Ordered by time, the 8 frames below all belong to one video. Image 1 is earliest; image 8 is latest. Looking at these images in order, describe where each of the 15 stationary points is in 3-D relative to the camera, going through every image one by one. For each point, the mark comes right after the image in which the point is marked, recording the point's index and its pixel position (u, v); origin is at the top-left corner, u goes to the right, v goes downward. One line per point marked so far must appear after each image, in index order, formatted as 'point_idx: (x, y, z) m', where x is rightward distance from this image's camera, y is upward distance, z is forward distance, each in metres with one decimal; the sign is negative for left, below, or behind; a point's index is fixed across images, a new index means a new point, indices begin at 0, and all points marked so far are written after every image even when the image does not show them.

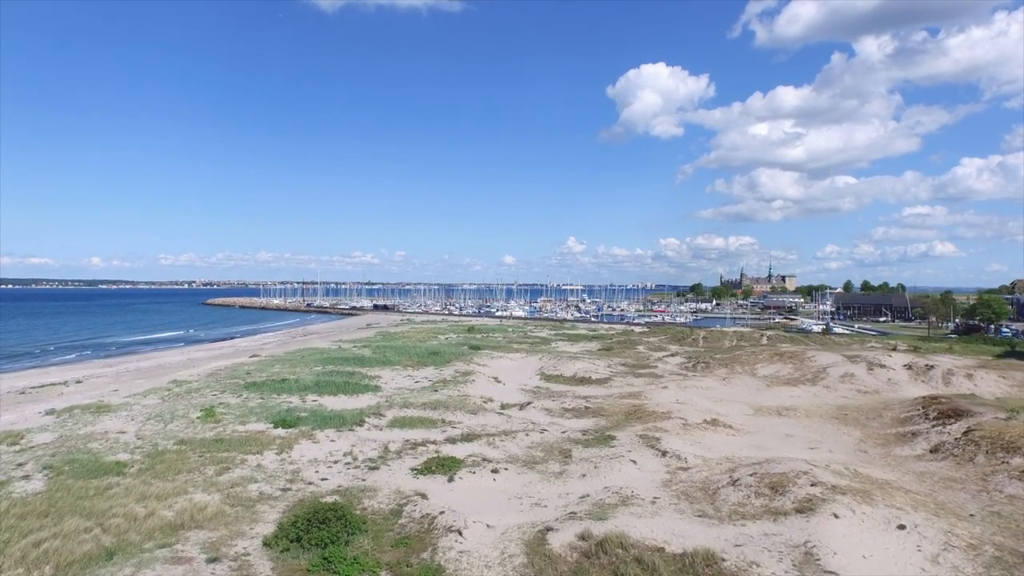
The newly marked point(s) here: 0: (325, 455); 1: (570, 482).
0: (-5.5, -4.9, +17.8) m
1: (+1.5, -5.0, +15.9) m
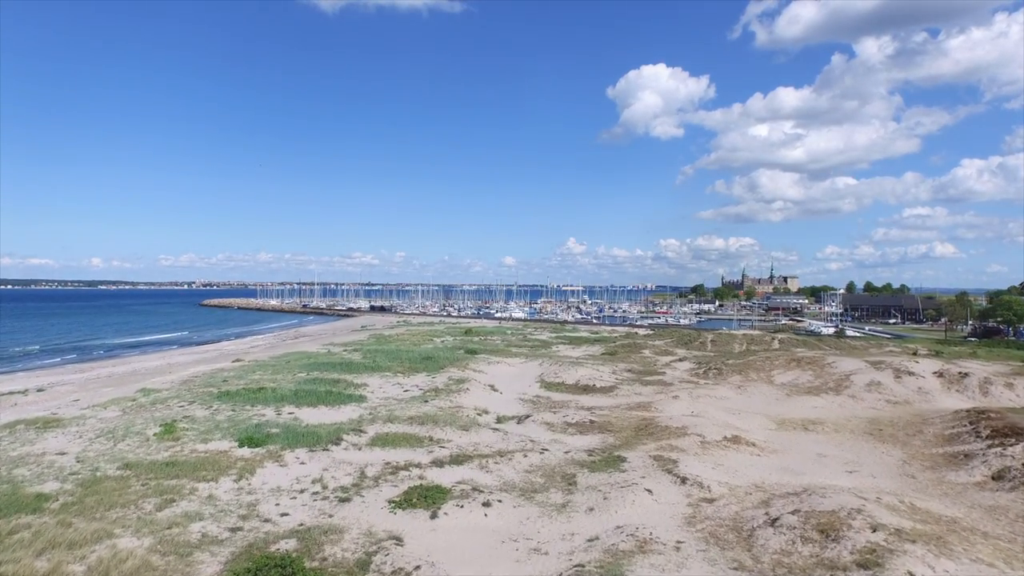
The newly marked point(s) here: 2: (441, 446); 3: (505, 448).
0: (-5.6, -4.9, +15.4) m
1: (+1.4, -5.1, +13.4) m
2: (-2.2, -4.9, +18.7) m
3: (-0.2, -4.9, +18.7) m
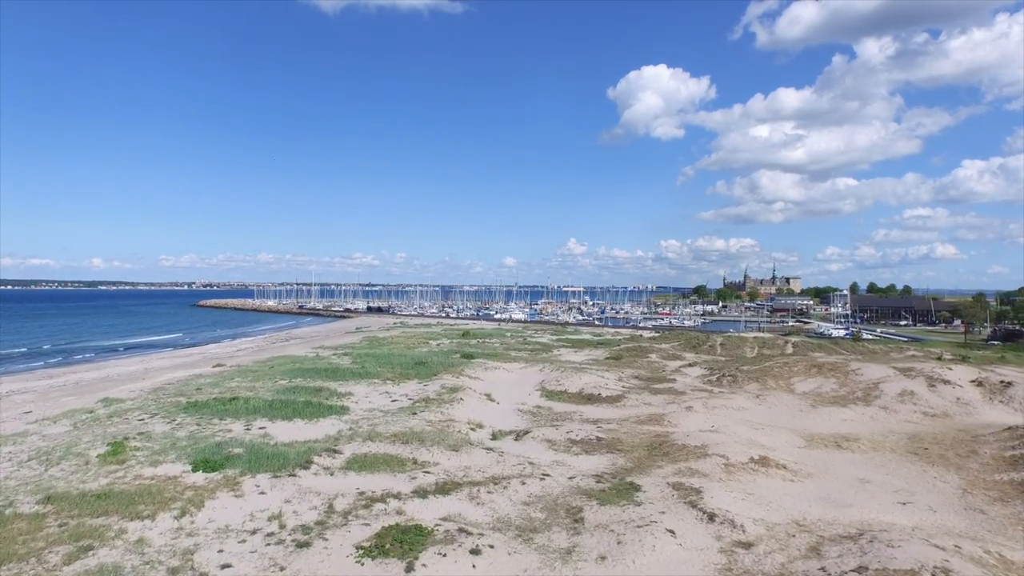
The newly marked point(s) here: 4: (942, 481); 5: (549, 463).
0: (-5.7, -4.9, +12.9) m
1: (+1.3, -5.1, +10.9) m
2: (-2.3, -4.9, +16.2) m
3: (-0.3, -4.9, +16.2) m
4: (+11.3, -5.1, +16.1) m
5: (+1.0, -5.0, +17.4) m
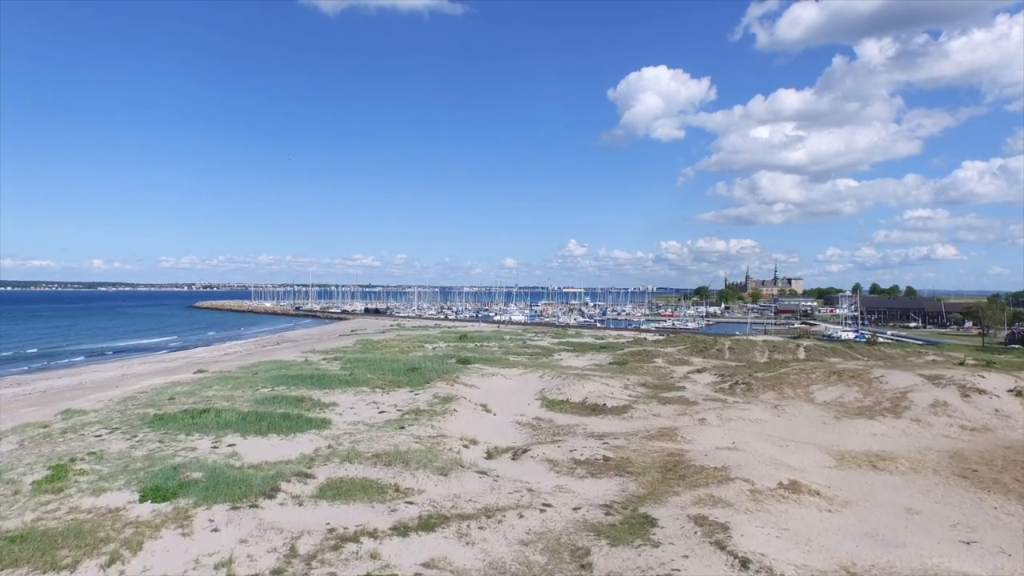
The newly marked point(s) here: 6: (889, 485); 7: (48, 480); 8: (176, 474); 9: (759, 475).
0: (-5.8, -4.9, +10.8) m
1: (+1.2, -5.1, +8.8) m
2: (-2.4, -4.9, +14.1) m
3: (-0.4, -4.9, +14.0) m
4: (+11.2, -5.1, +13.9) m
5: (+1.0, -5.0, +15.3) m
6: (+10.1, -5.3, +16.3) m
7: (-11.1, -4.7, +14.6) m
8: (-8.4, -4.7, +15.4) m
9: (+6.6, -5.0, +16.3) m
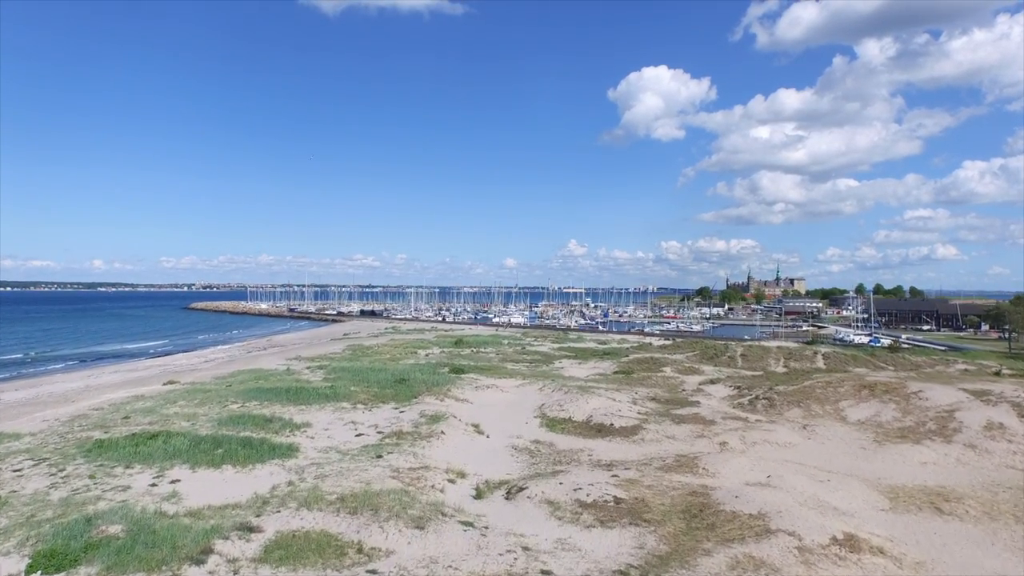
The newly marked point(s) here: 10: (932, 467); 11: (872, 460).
0: (-6.0, -5.2, +7.8) m
1: (+1.0, -5.3, +5.9) m
2: (-2.5, -5.1, +11.1) m
3: (-0.6, -5.2, +11.1) m
4: (+11.0, -5.3, +11.0) m
5: (+0.8, -5.3, +12.3) m
6: (+9.9, -5.5, +13.4) m
7: (-11.3, -4.9, +11.7) m
8: (-8.6, -4.9, +12.4) m
9: (+6.4, -5.2, +13.4) m
10: (+12.6, -5.4, +18.3) m
11: (+11.4, -5.5, +19.4) m
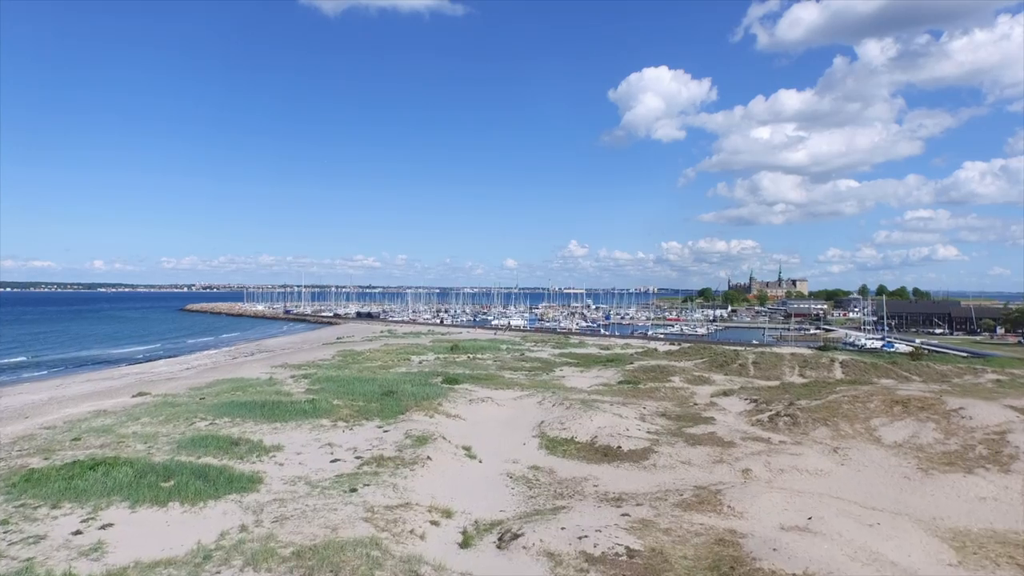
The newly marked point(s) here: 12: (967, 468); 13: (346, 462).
0: (-6.1, -5.4, +5.3) m
1: (+0.8, -5.5, +3.3) m
2: (-2.7, -5.3, +8.6) m
3: (-0.8, -5.4, +8.6) m
4: (+10.9, -5.6, +8.5) m
5: (+0.6, -5.5, +9.8) m
6: (+9.8, -5.7, +10.9) m
7: (-11.5, -5.1, +9.2) m
8: (-8.8, -5.1, +9.9) m
9: (+6.3, -5.4, +10.9) m
10: (+12.5, -5.7, +15.8) m
11: (+11.3, -5.7, +16.9) m
12: (+13.6, -5.4, +18.3) m
13: (-5.3, -5.5, +19.4) m
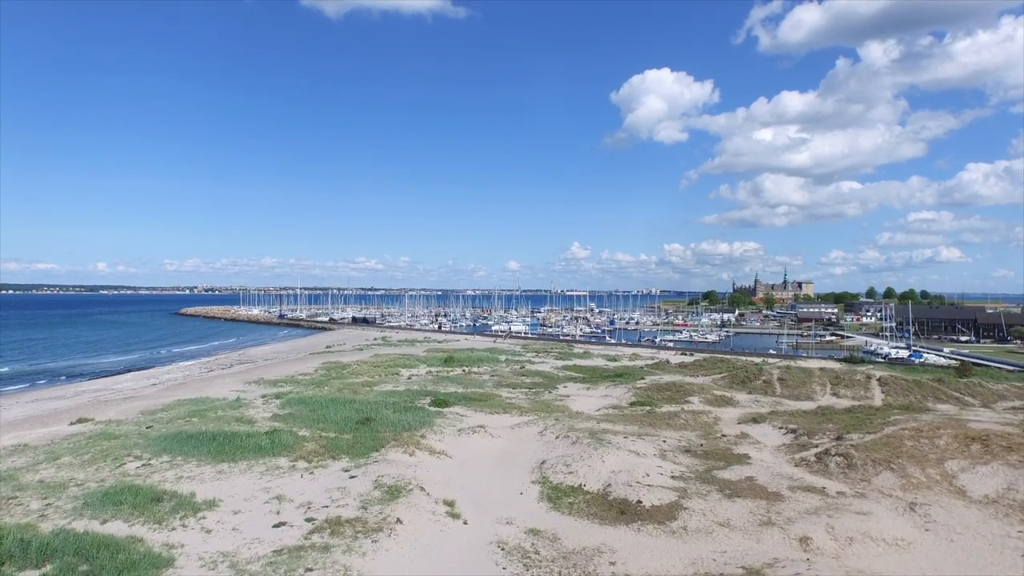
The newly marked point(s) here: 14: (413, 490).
0: (-6.4, -5.7, +1.1) m
1: (+0.6, -5.9, -0.9) m
2: (-2.9, -5.7, +4.4) m
3: (-1.0, -5.7, +4.4) m
4: (+10.7, -5.9, +4.2) m
5: (+0.4, -5.8, +5.6) m
6: (+9.5, -6.1, +6.6) m
7: (-11.7, -5.5, +5.0) m
8: (-9.0, -5.5, +5.8) m
9: (+6.1, -5.8, +6.6) m
10: (+12.3, -6.1, +11.6) m
11: (+11.1, -6.1, +12.6) m
12: (+13.4, -5.8, +14.0) m
13: (-5.4, -5.9, +15.2) m
14: (-2.9, -5.8, +18.0) m
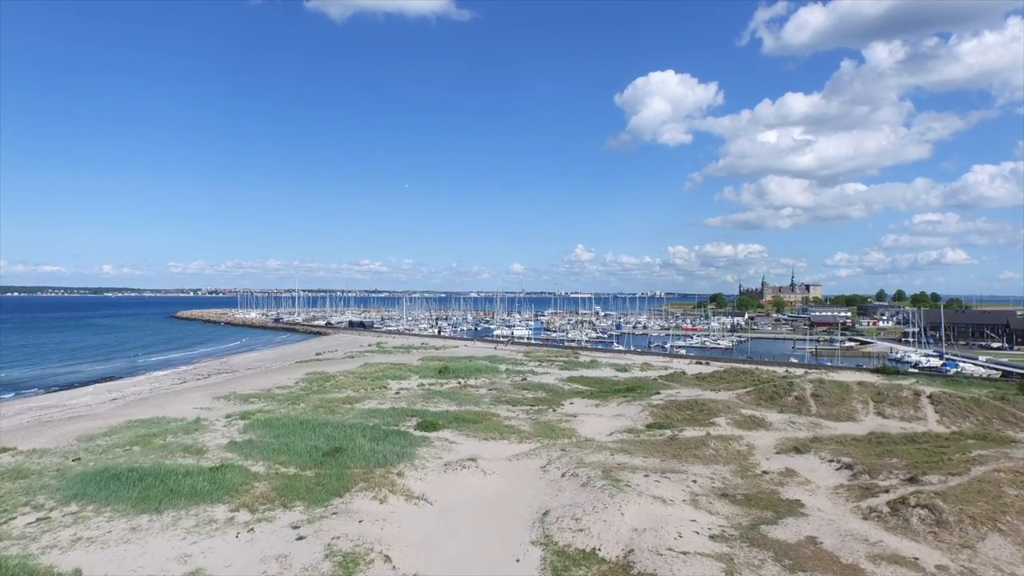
0: (-6.6, -5.8, -3.1) m
1: (+0.3, -6.0, -5.1) m
2: (-3.2, -5.8, +0.2) m
3: (-1.2, -5.9, +0.2) m
4: (+10.4, -6.0, -0.1) m
5: (+0.2, -6.0, +1.4) m
6: (+9.3, -6.2, +2.3) m
7: (-11.9, -5.6, +0.9) m
8: (-9.2, -5.7, +1.6) m
9: (+5.8, -5.9, +2.4) m
10: (+12.1, -6.2, +7.2) m
11: (+10.9, -6.2, +8.3) m
12: (+13.2, -6.0, +9.7) m
13: (-5.6, -6.1, +11.0) m
14: (-3.0, -5.9, +13.7) m
